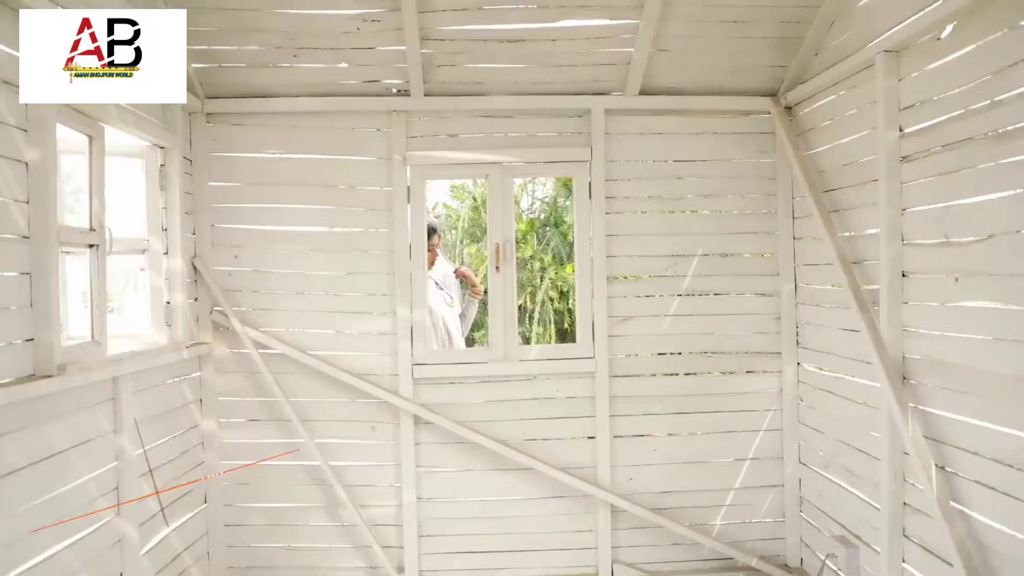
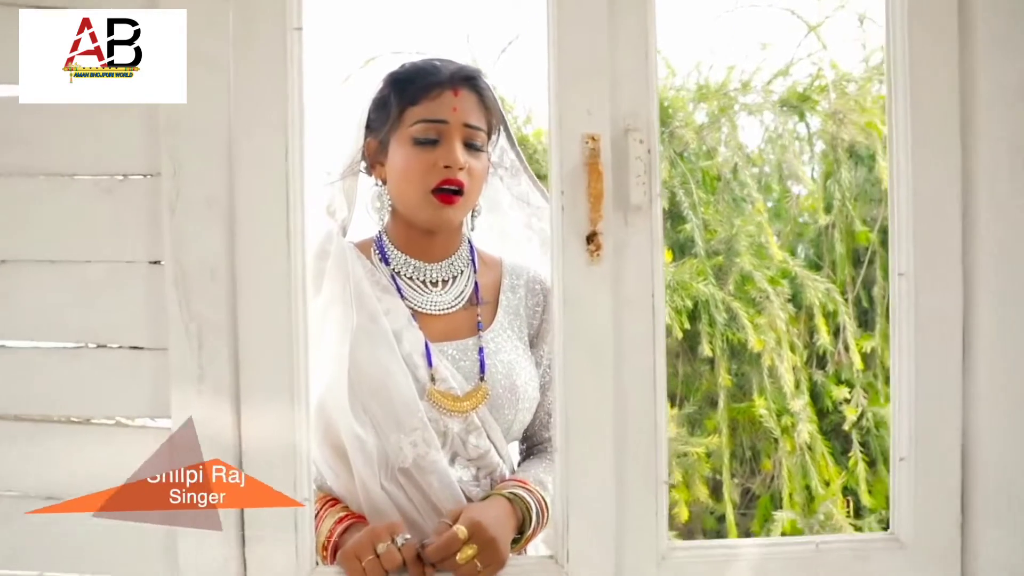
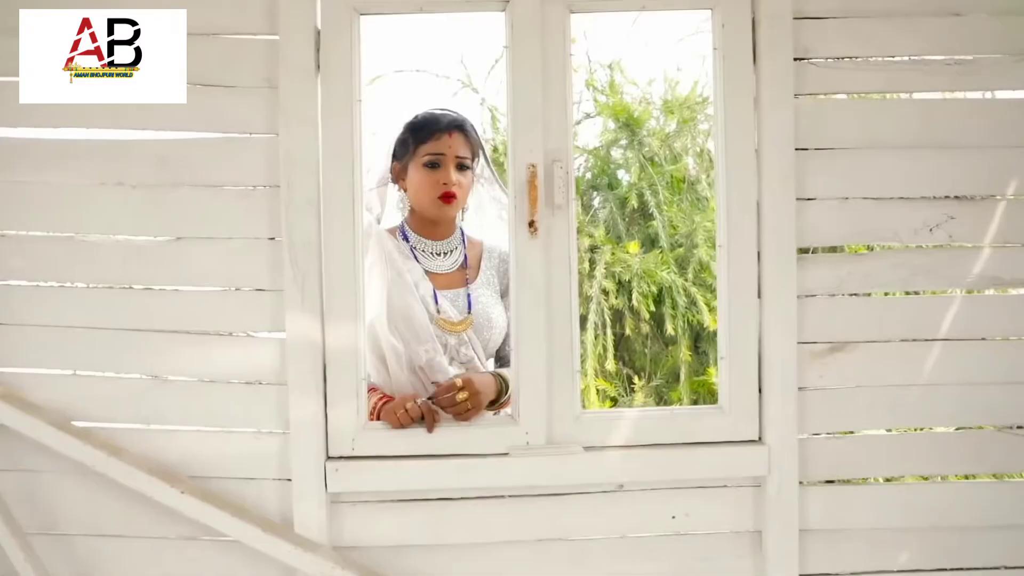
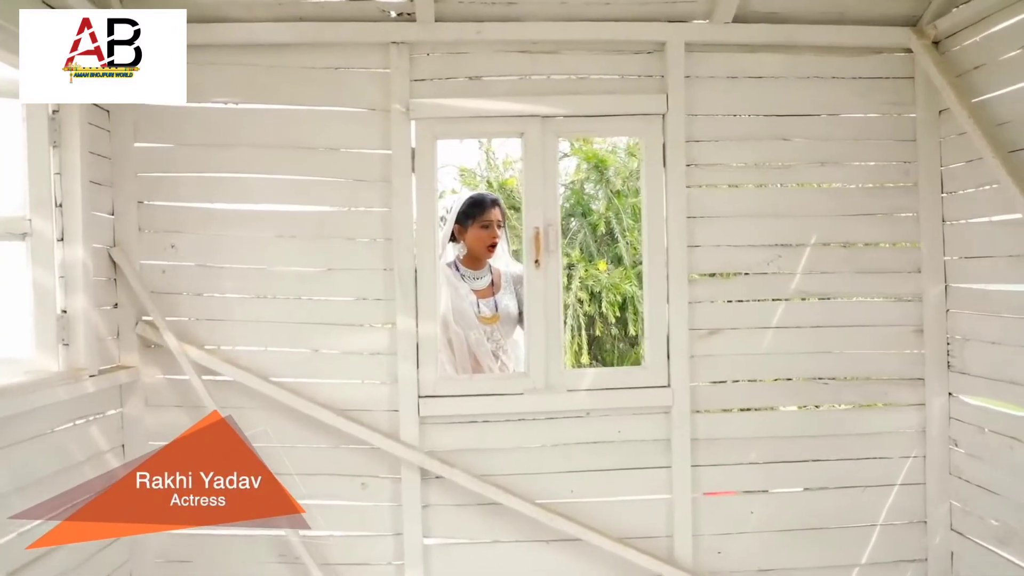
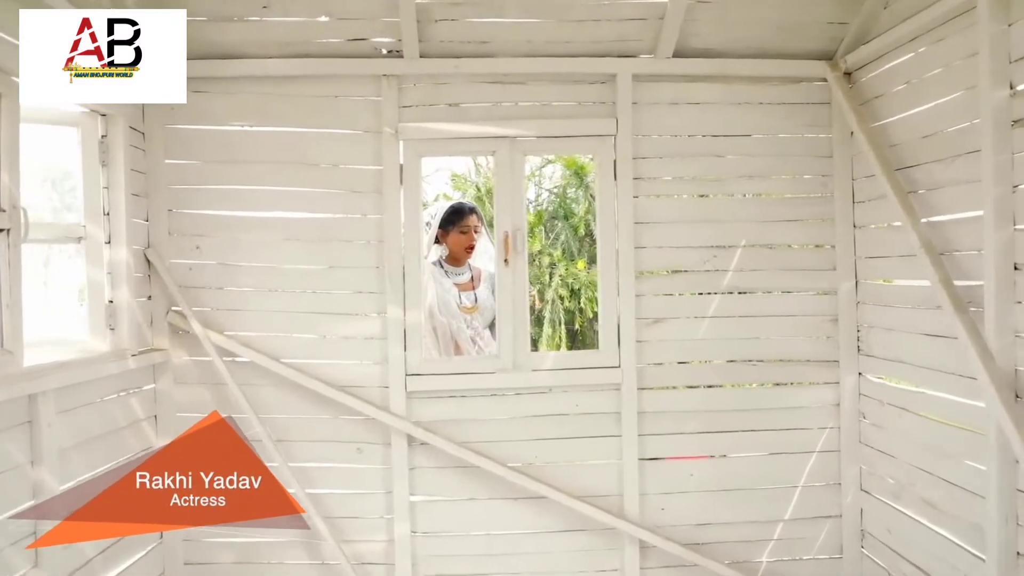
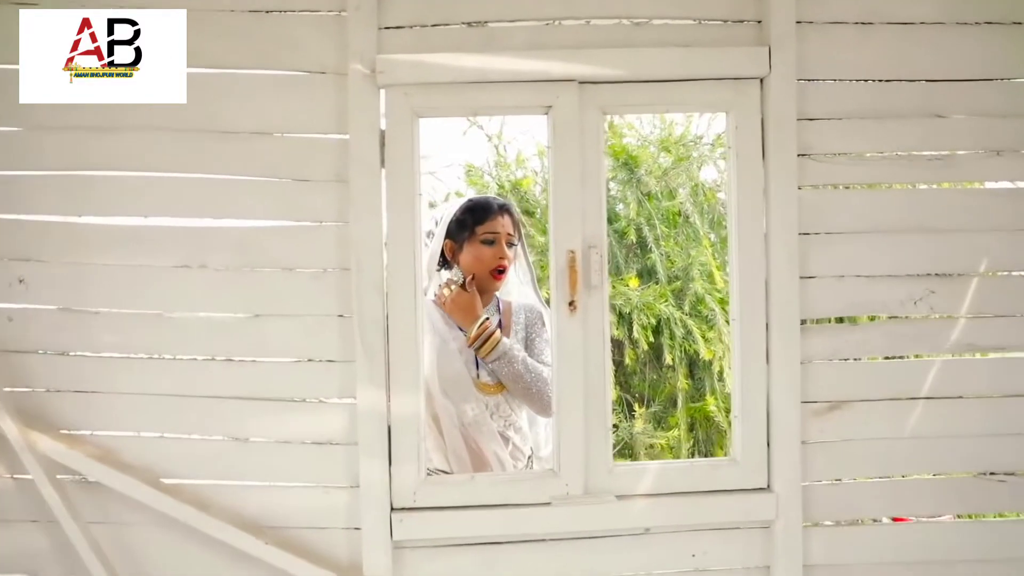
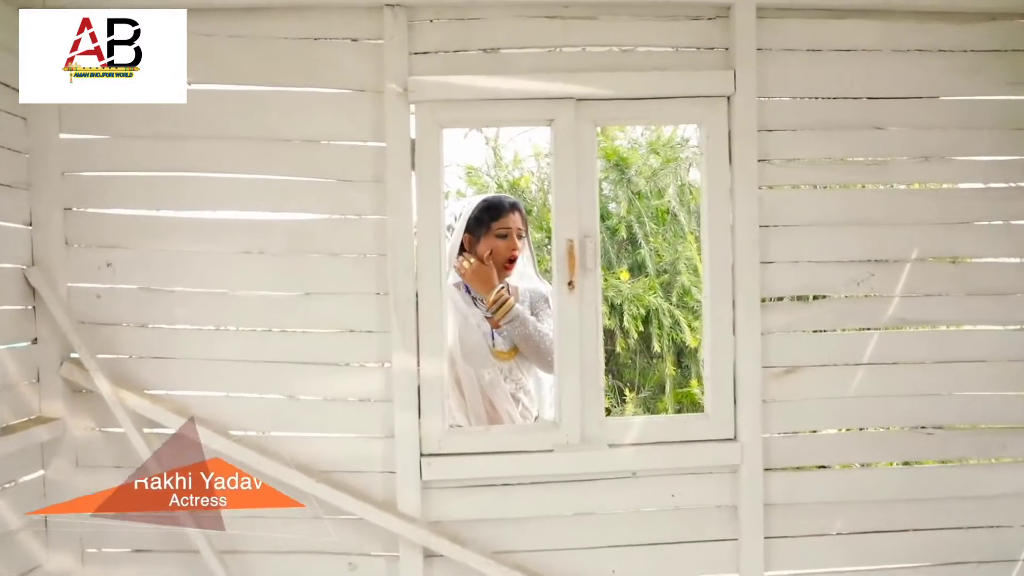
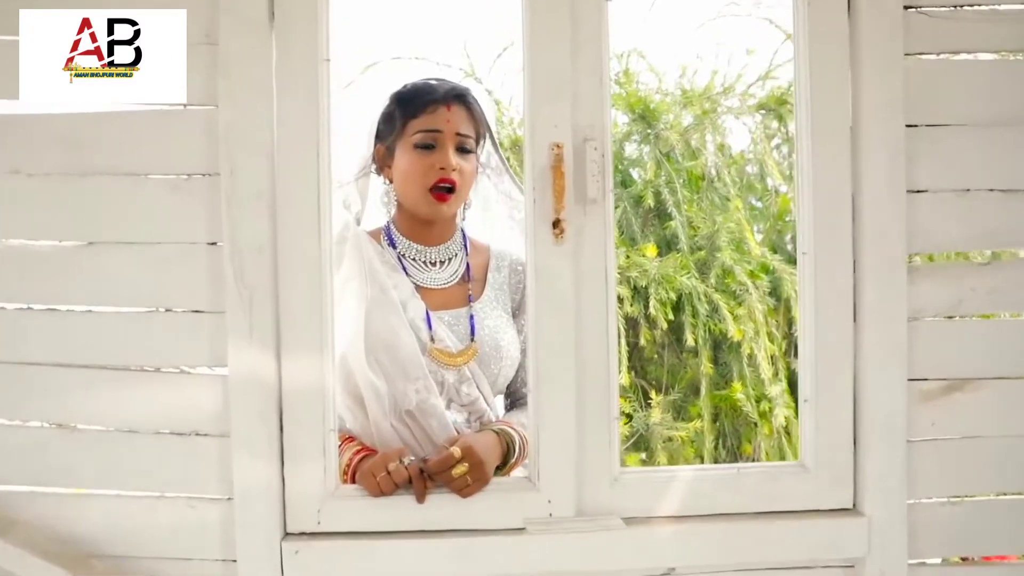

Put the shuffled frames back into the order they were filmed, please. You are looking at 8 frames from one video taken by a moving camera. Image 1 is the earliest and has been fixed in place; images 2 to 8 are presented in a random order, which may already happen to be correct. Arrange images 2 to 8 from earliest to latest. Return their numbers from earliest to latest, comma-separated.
5, 4, 7, 6, 3, 8, 2
